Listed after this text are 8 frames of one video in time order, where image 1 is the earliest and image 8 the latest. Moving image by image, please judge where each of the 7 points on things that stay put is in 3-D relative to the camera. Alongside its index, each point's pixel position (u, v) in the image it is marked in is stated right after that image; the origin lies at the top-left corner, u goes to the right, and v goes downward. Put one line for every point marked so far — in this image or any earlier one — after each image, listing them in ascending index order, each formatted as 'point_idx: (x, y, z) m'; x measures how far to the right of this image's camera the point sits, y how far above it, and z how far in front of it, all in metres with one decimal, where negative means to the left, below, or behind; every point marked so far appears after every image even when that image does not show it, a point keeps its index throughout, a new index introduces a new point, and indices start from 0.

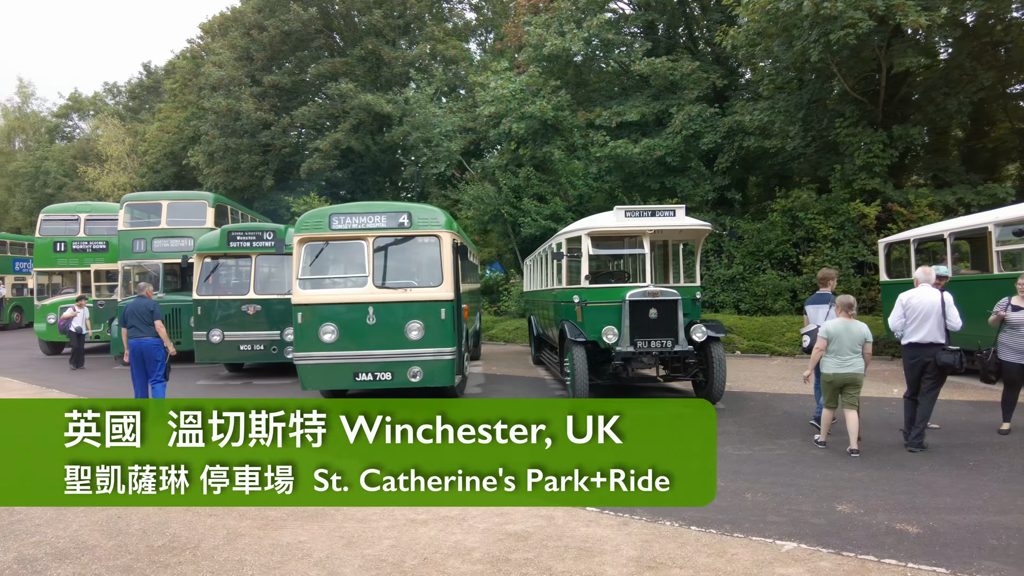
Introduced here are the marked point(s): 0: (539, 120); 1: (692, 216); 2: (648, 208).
0: (+0.9, +5.1, +19.4) m
1: (+5.3, +2.1, +19.0) m
2: (+2.0, +1.3, +10.1) m
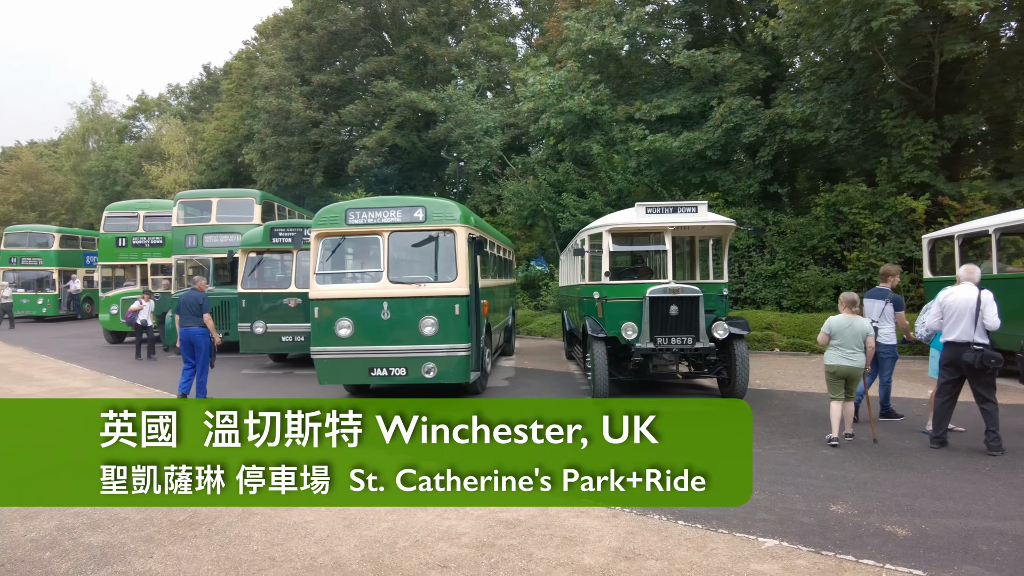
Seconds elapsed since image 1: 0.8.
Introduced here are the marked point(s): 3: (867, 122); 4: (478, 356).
0: (+2.0, +5.3, +19.4) m
1: (+6.4, +2.3, +18.6) m
2: (+2.4, +1.3, +10.1) m
3: (+9.4, +4.4, +17.1) m
4: (-0.3, -0.9, +7.7) m
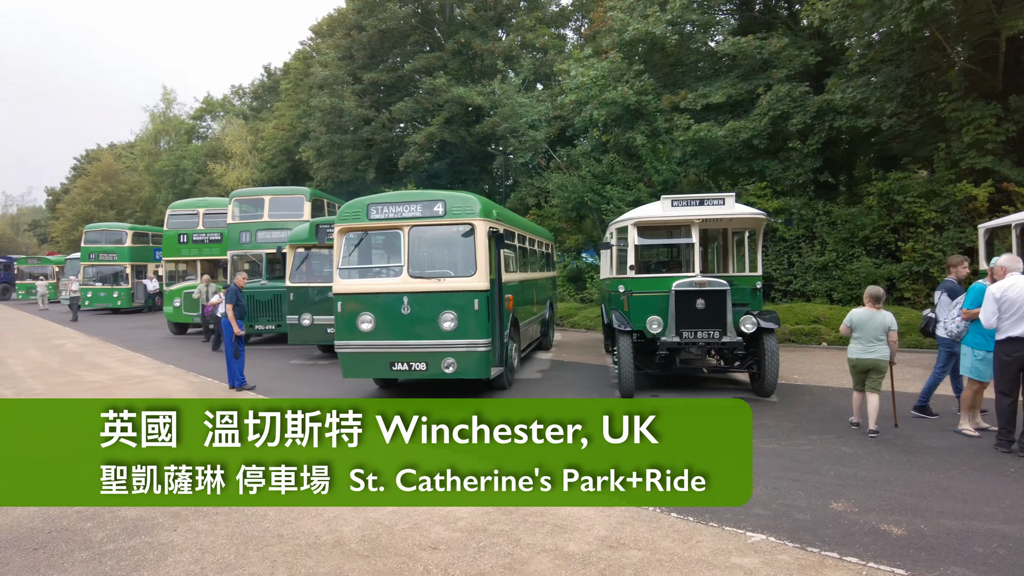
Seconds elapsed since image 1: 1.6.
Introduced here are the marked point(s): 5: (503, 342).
0: (+3.3, +5.5, +19.3) m
1: (+7.6, +2.5, +18.1) m
2: (+2.8, +1.4, +10.0) m
3: (+10.5, +4.6, +16.3) m
4: (-0.1, -0.8, +7.9) m
5: (0.0, -0.7, +7.9) m
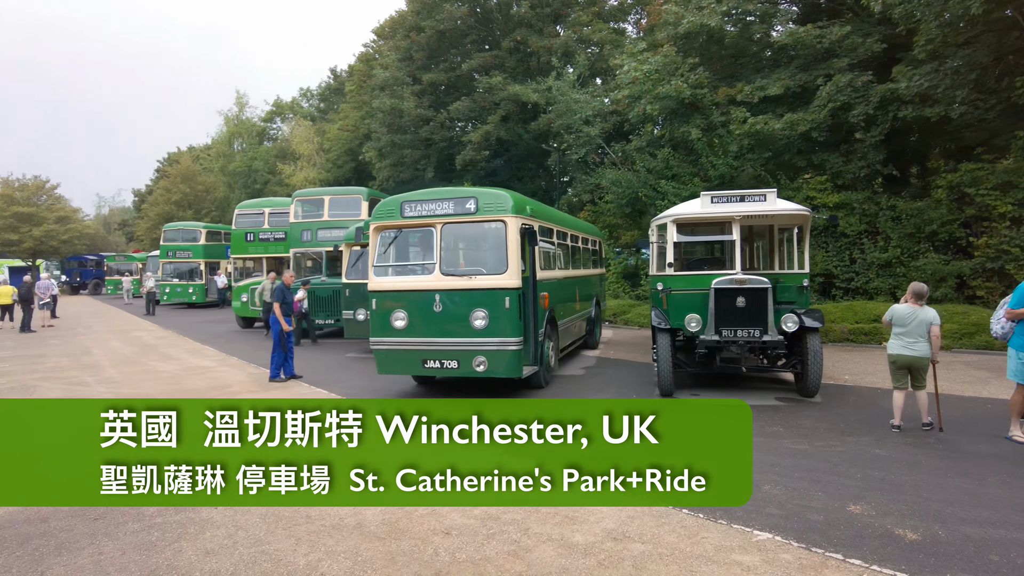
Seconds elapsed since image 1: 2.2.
0: (+4.8, +5.6, +19.0) m
1: (+9.0, +2.5, +17.5) m
2: (+3.4, +1.5, +9.9) m
3: (+11.7, +4.7, +15.3) m
4: (+0.3, -0.8, +8.1) m
5: (+0.4, -0.7, +8.1) m
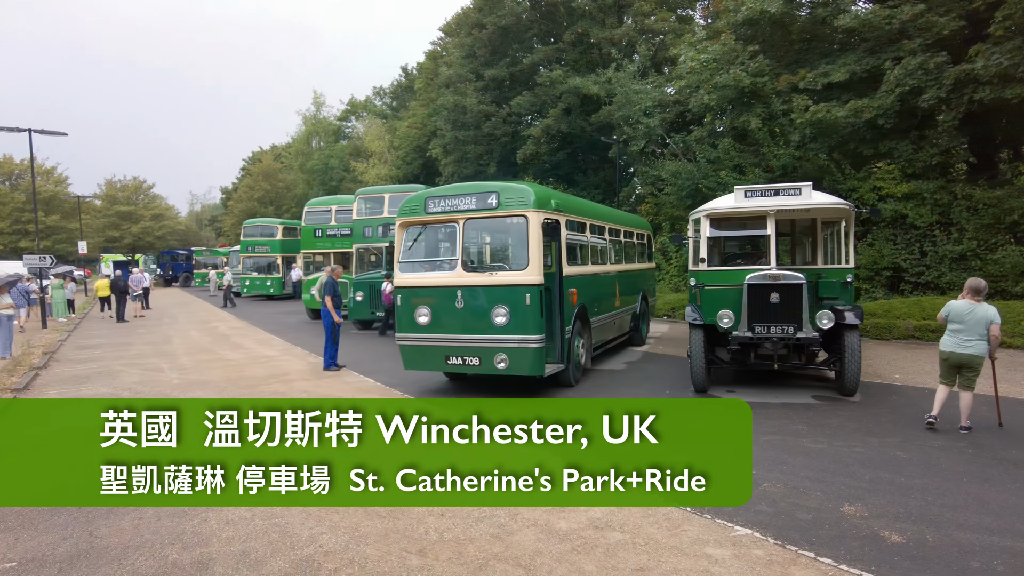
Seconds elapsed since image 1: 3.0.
0: (+6.4, +5.7, +18.5) m
1: (+10.3, +2.7, +16.6) m
2: (+3.9, +1.5, +9.7) m
3: (+12.7, +4.8, +14.1) m
4: (+0.6, -0.8, +8.3) m
5: (+0.7, -0.6, +8.3) m
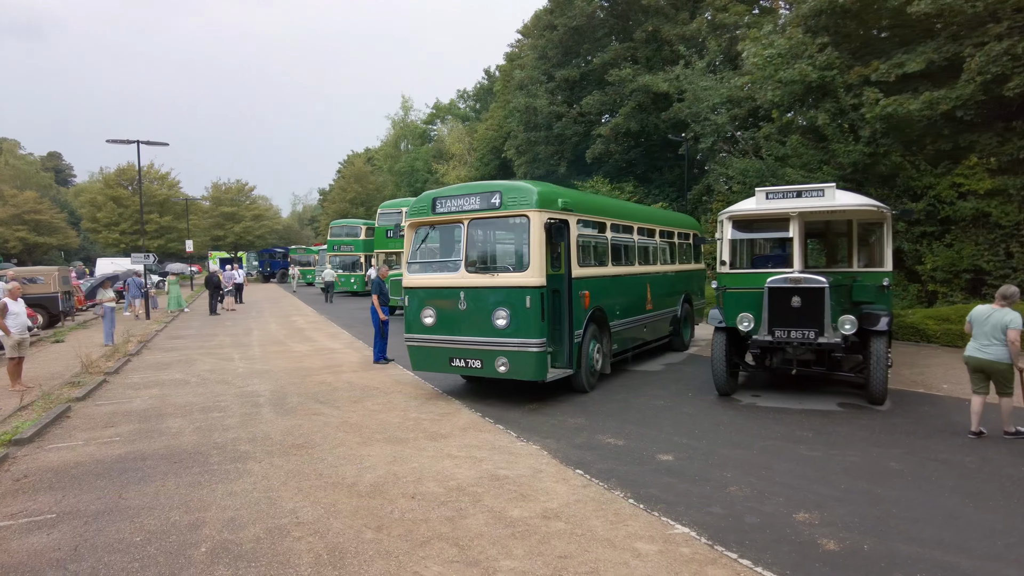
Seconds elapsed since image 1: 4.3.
0: (+8.0, +5.7, +17.8) m
1: (+11.6, +2.6, +15.3) m
2: (+4.2, +1.5, +9.5) m
3: (+13.6, +4.6, +12.5) m
4: (+0.7, -0.8, +8.6) m
5: (+0.8, -0.7, +8.6) m
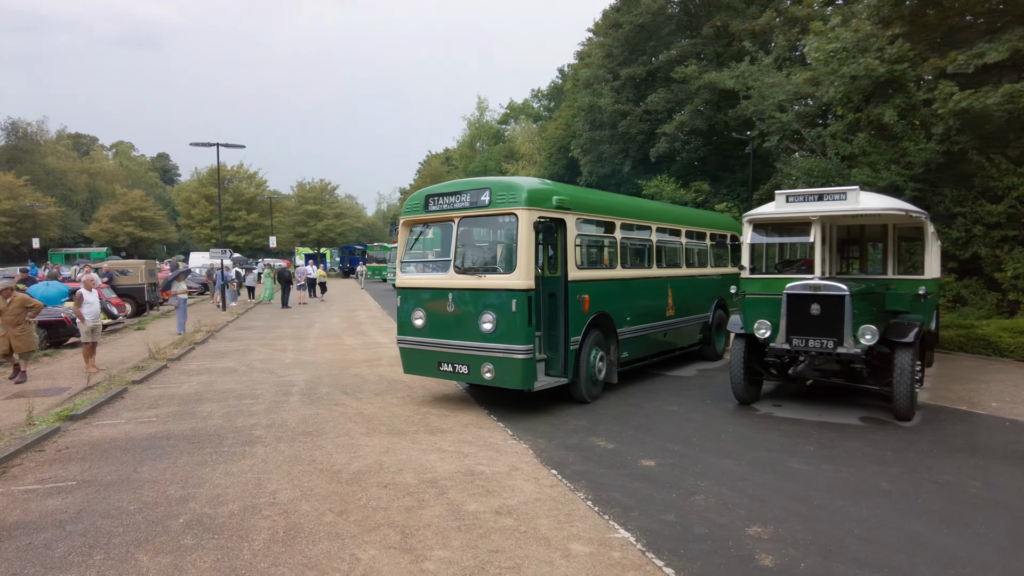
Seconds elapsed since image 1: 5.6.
0: (+9.4, +5.5, +16.8) m
1: (+12.5, +2.3, +13.9) m
2: (+4.4, +1.4, +9.1) m
3: (+14.2, +4.3, +10.8) m
4: (+0.8, -0.8, +8.7) m
5: (+0.9, -0.7, +8.6) m
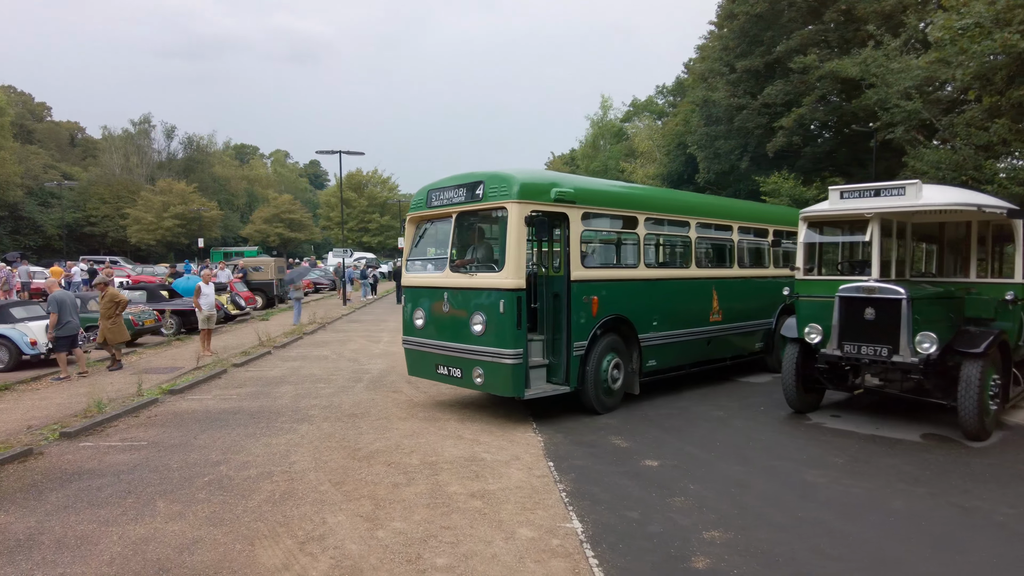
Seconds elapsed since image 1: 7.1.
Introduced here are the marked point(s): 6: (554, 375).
0: (+11.5, +5.4, +14.9) m
1: (+13.9, +2.2, +11.3) m
2: (+5.0, +1.3, +8.4) m
3: (+14.9, +4.1, +7.9) m
4: (+1.3, -0.8, +8.7) m
5: (+1.3, -0.7, +8.7) m
6: (+0.8, -1.0, +8.2) m
